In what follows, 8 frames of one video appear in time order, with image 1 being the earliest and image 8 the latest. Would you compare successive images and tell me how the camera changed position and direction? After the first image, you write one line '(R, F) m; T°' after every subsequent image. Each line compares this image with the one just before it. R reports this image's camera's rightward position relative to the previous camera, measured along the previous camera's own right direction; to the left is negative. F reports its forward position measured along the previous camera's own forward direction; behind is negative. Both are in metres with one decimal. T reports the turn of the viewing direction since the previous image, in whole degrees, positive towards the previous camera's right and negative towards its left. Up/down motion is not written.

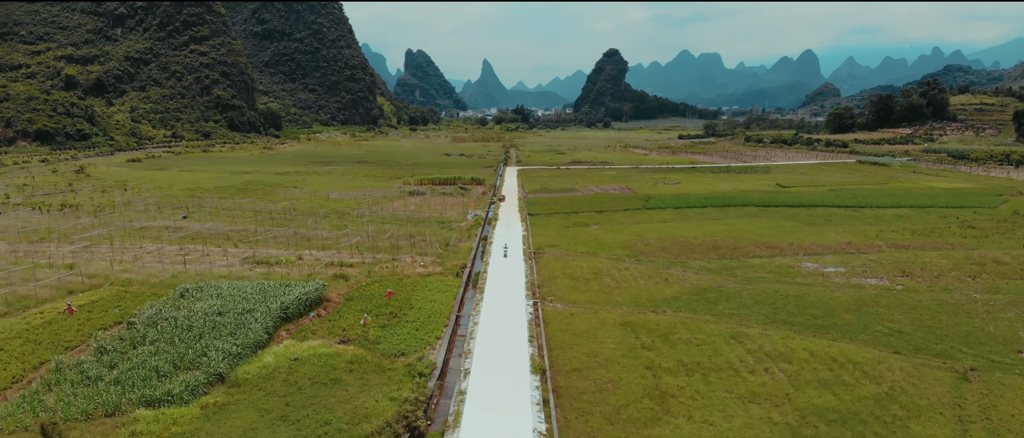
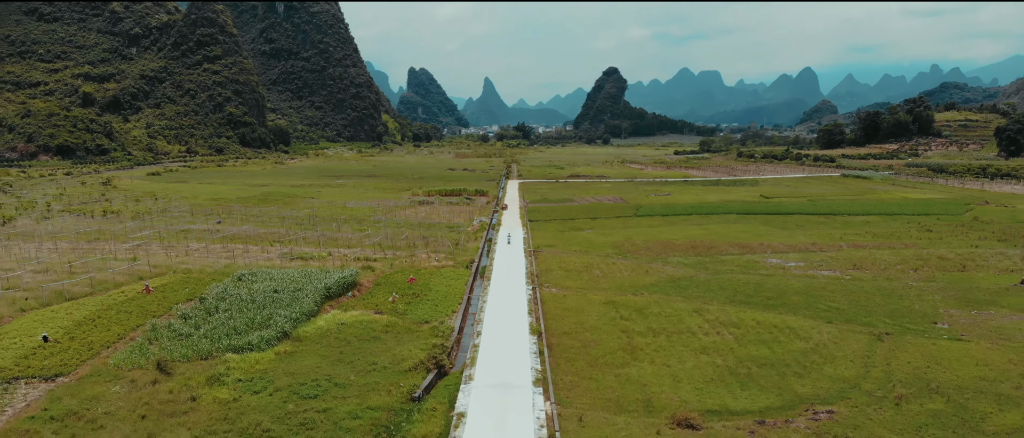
(0.0, -3.4) m; 0°
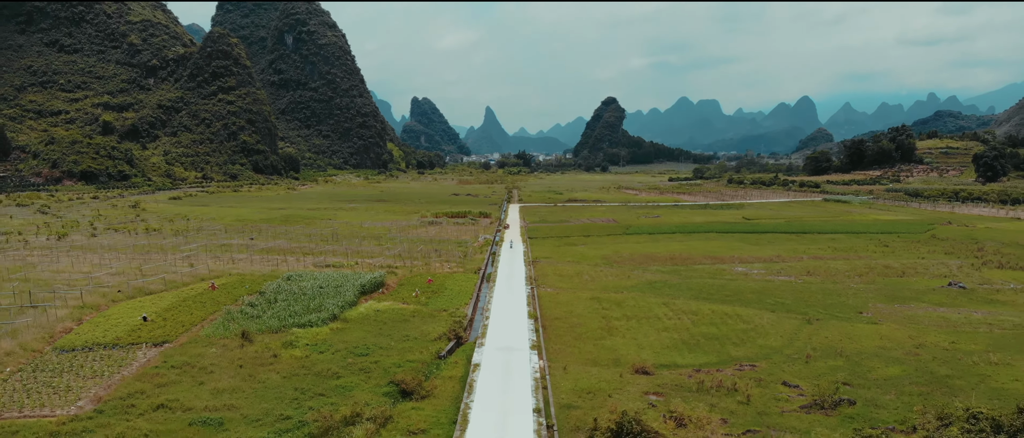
(0.0, -4.2) m; 0°
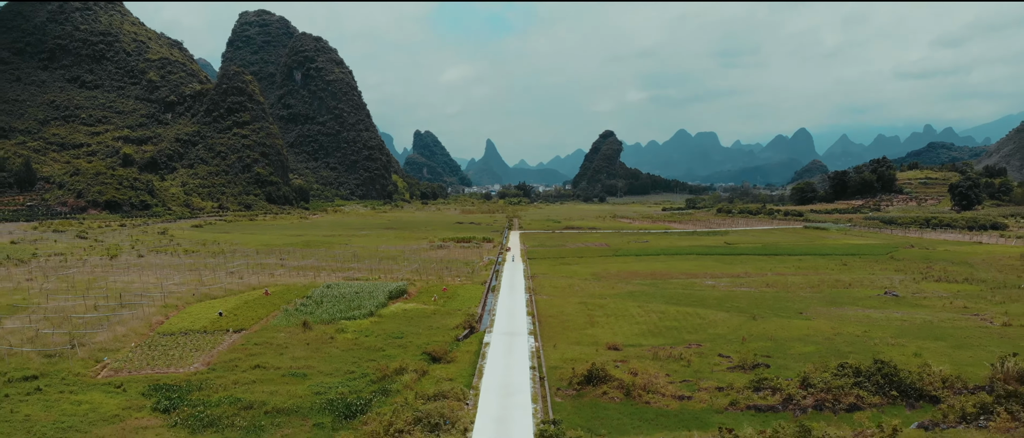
(0.0, -5.0) m; 0°
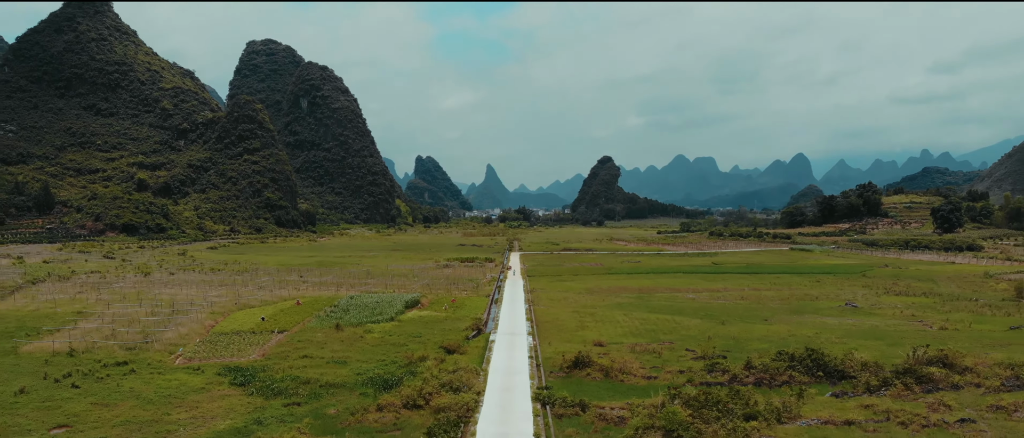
(0.0, -4.1) m; 0°
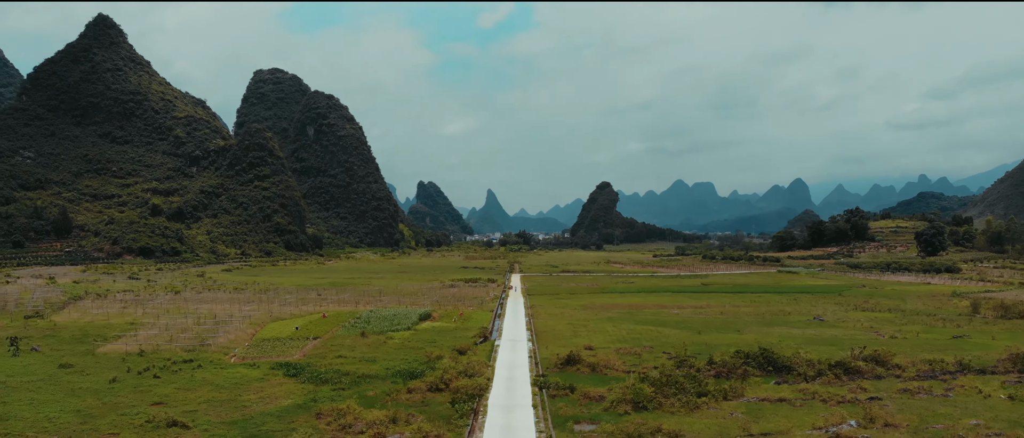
(-0.1, -4.3) m; 0°
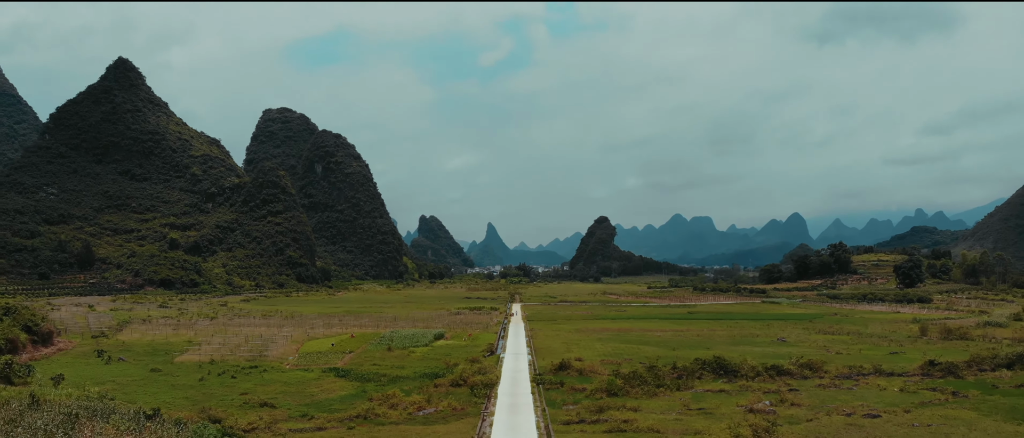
(-0.1, -6.2) m; 0°
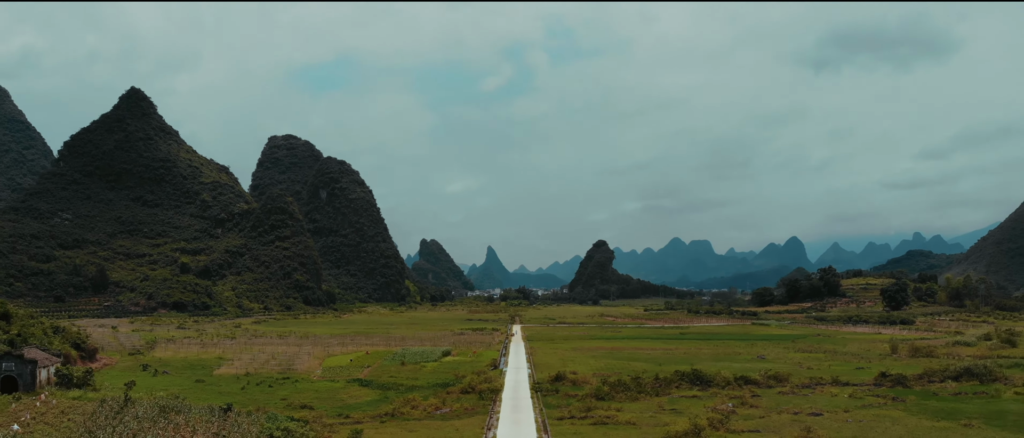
(-0.1, -4.3) m; 0°
